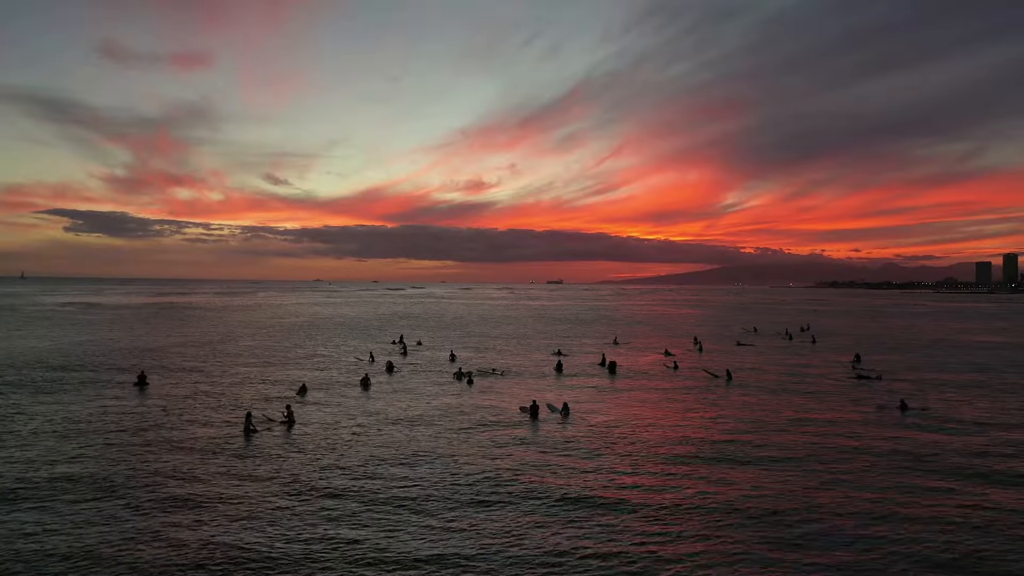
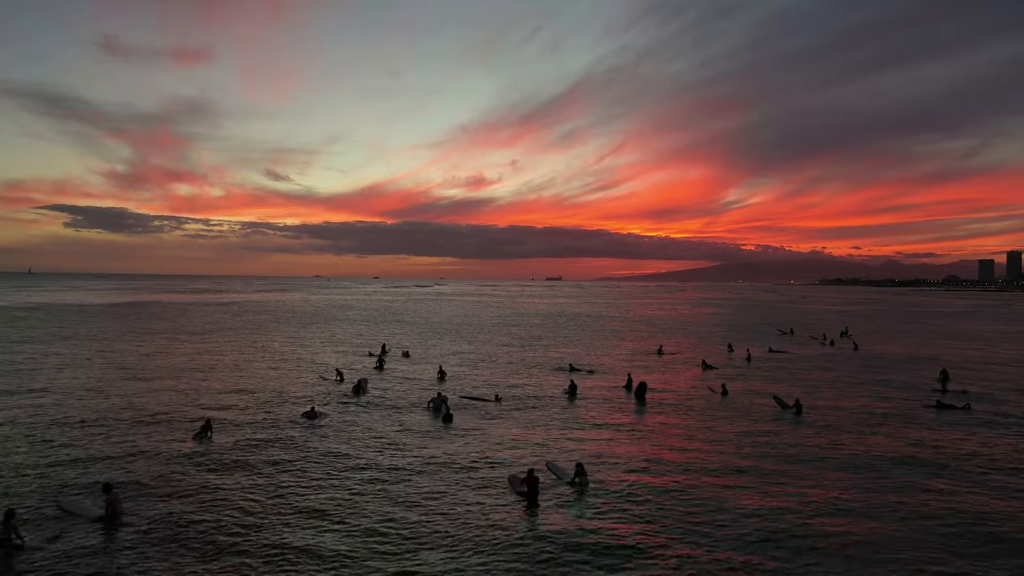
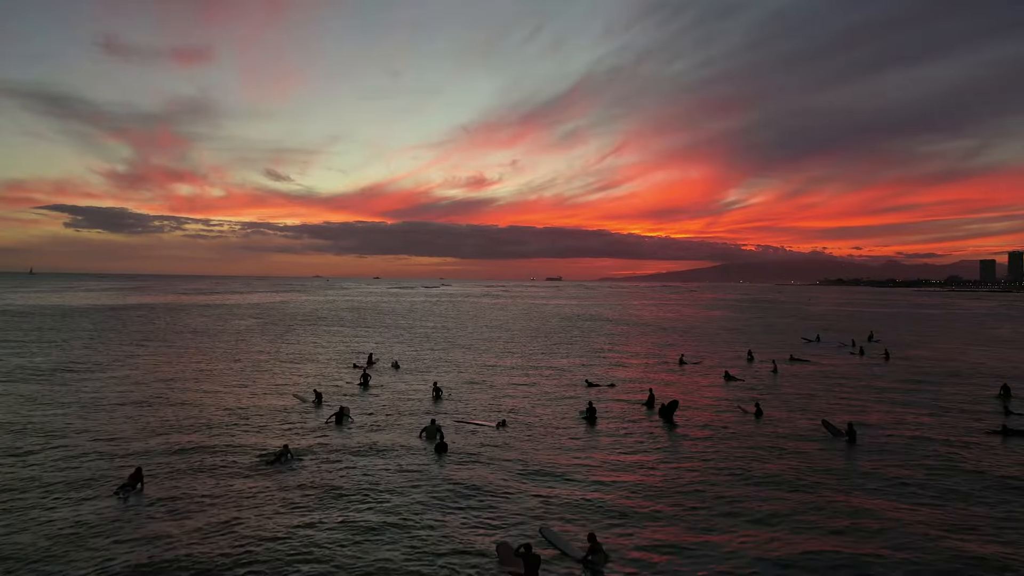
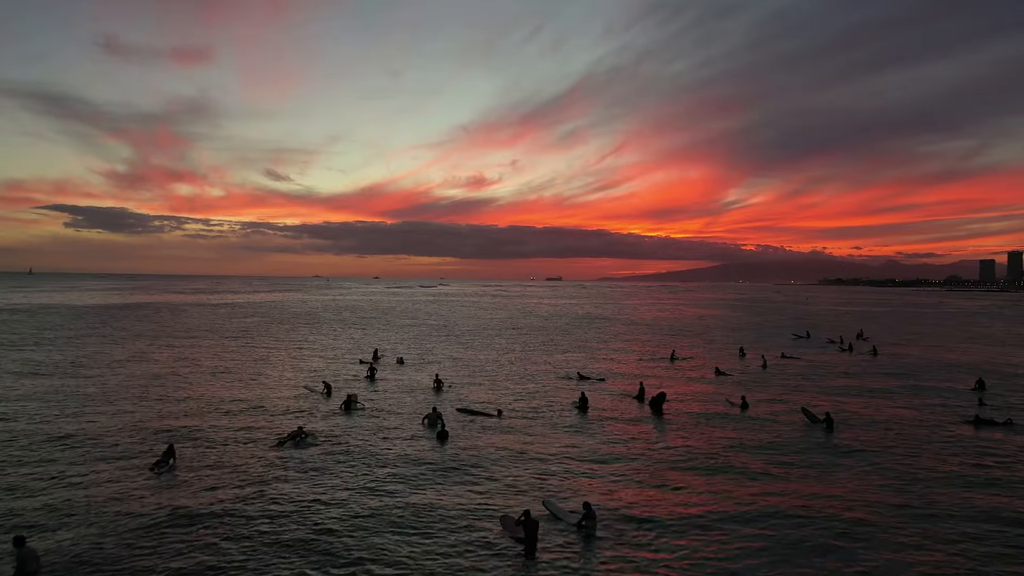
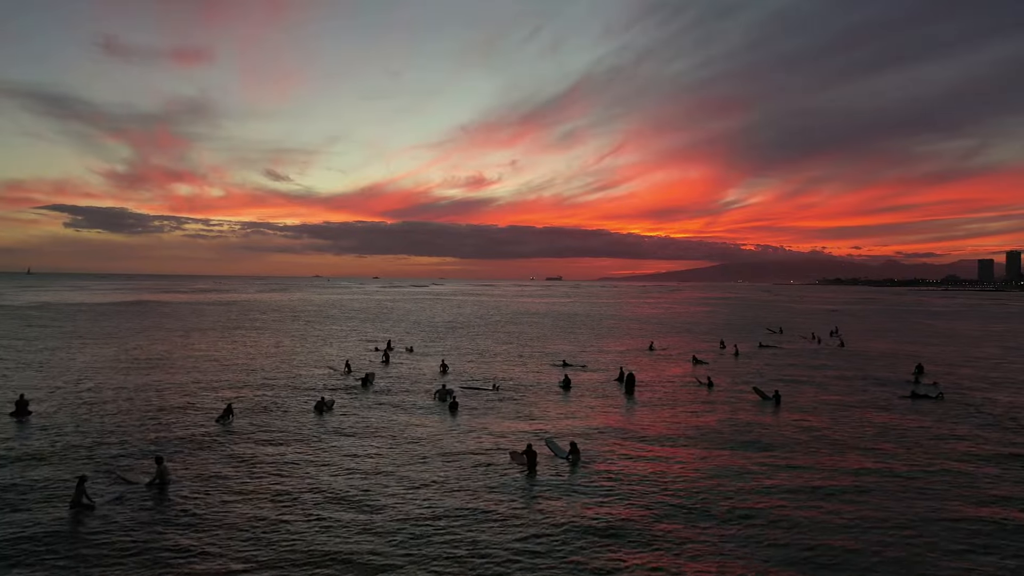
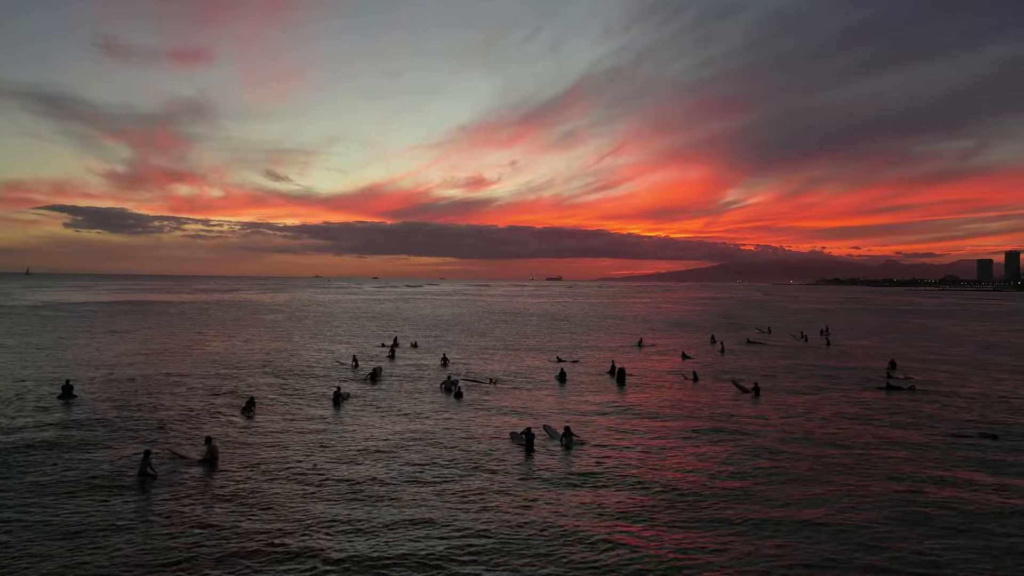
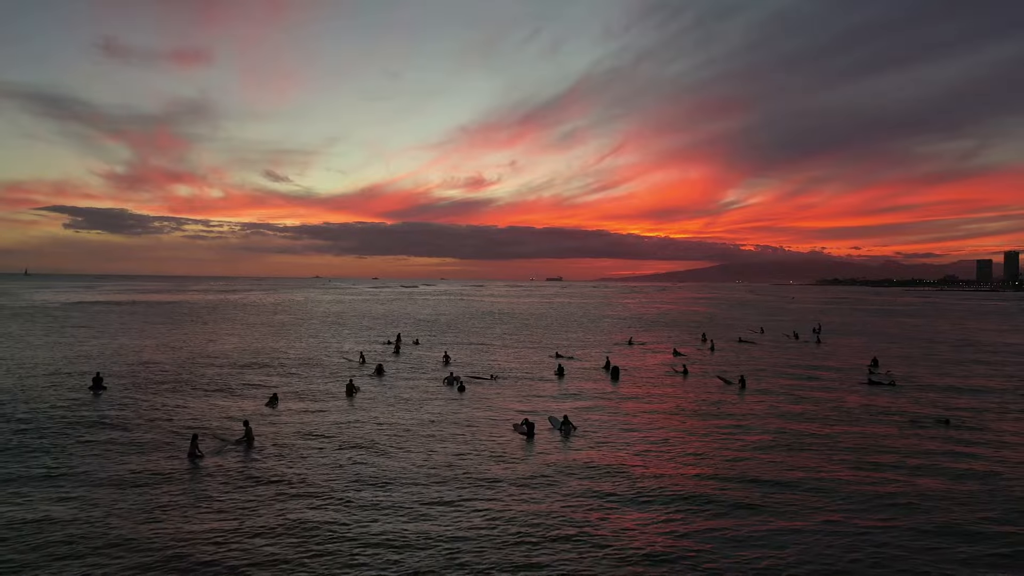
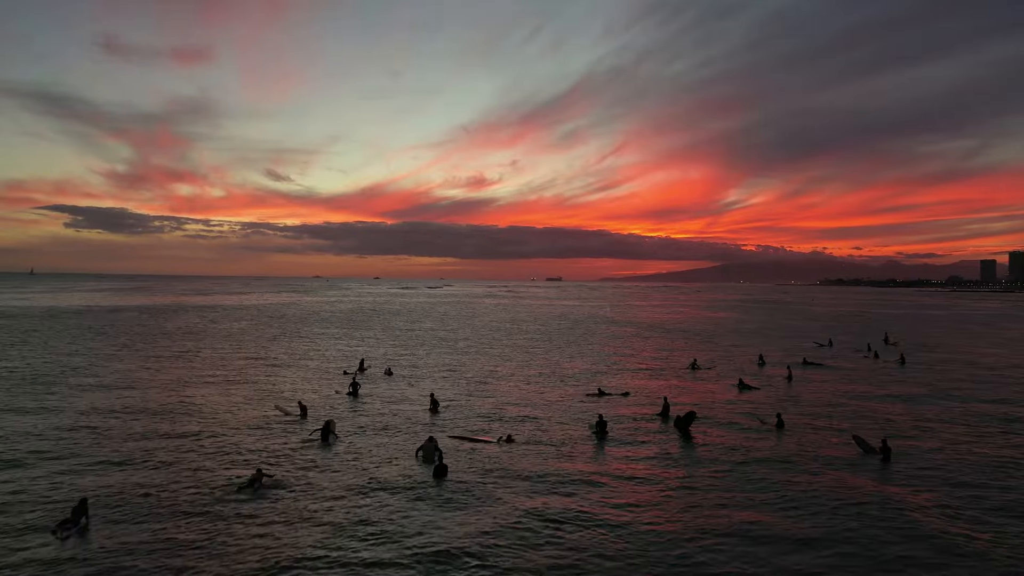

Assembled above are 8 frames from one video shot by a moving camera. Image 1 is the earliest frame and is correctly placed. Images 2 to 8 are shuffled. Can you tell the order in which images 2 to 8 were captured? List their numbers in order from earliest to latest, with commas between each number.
7, 6, 5, 2, 4, 3, 8
